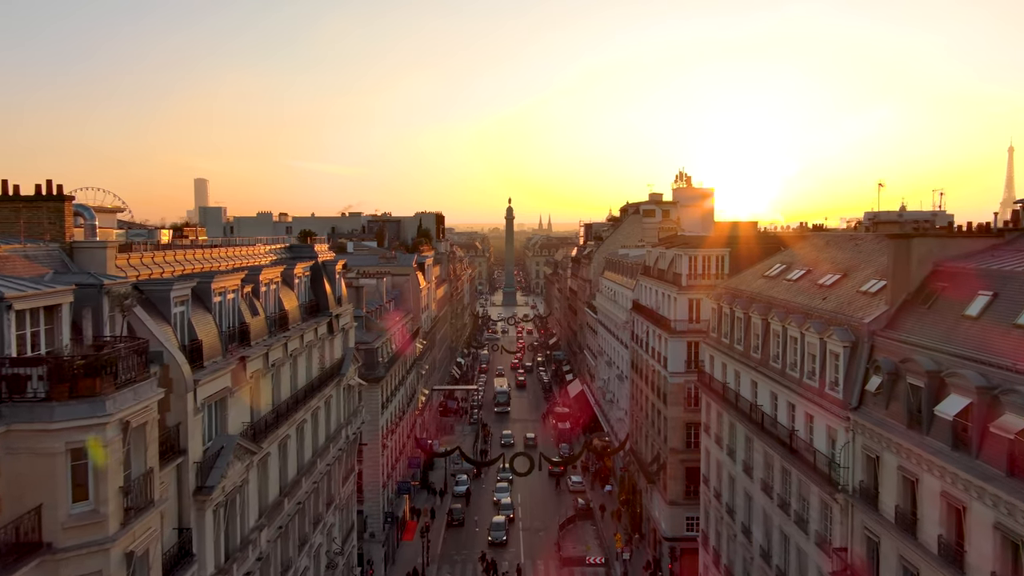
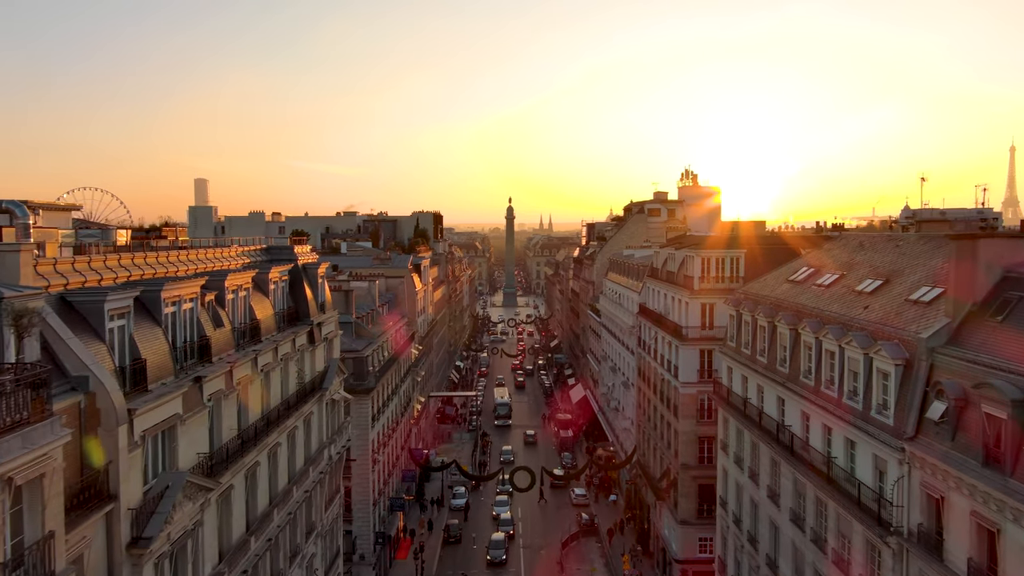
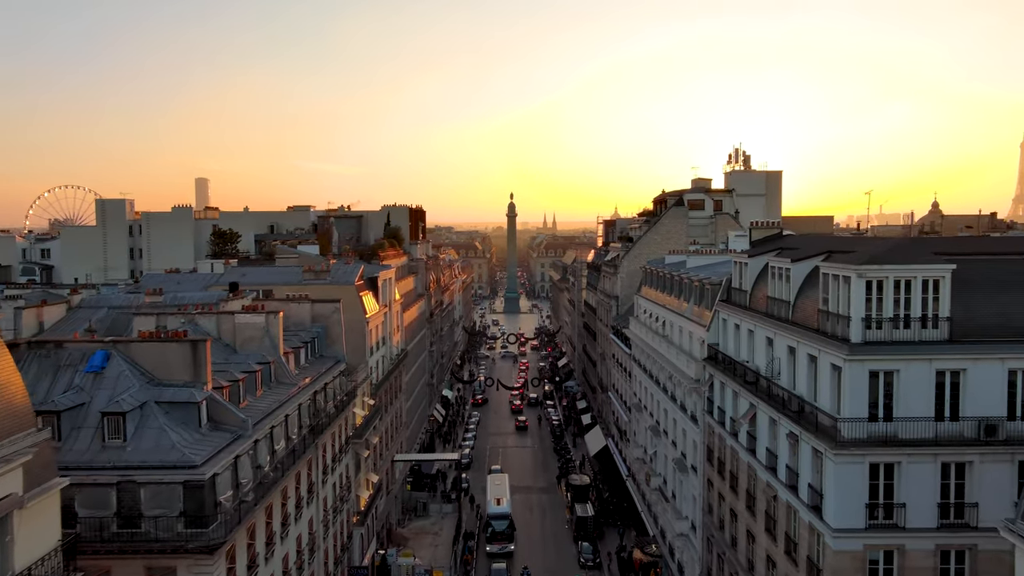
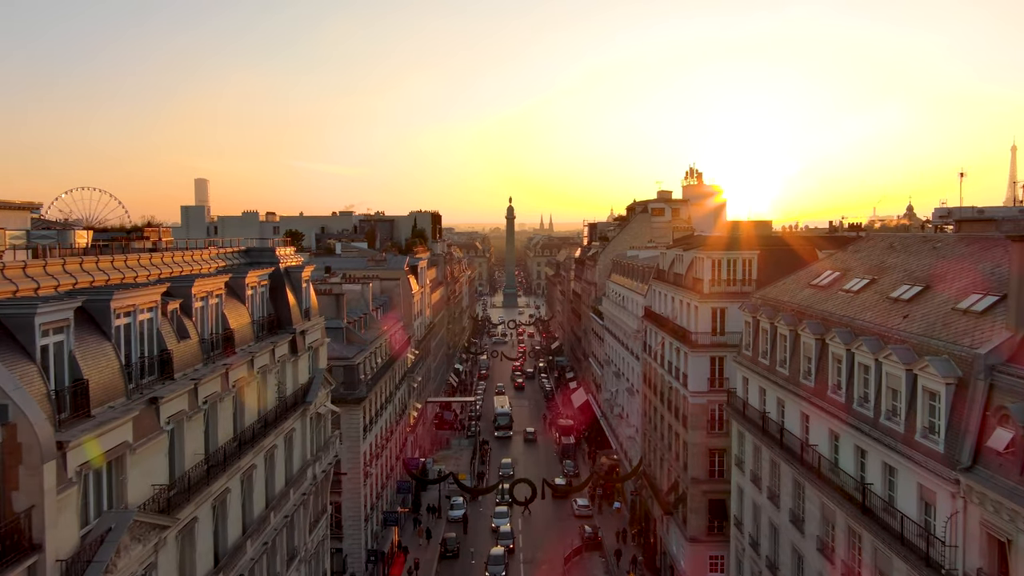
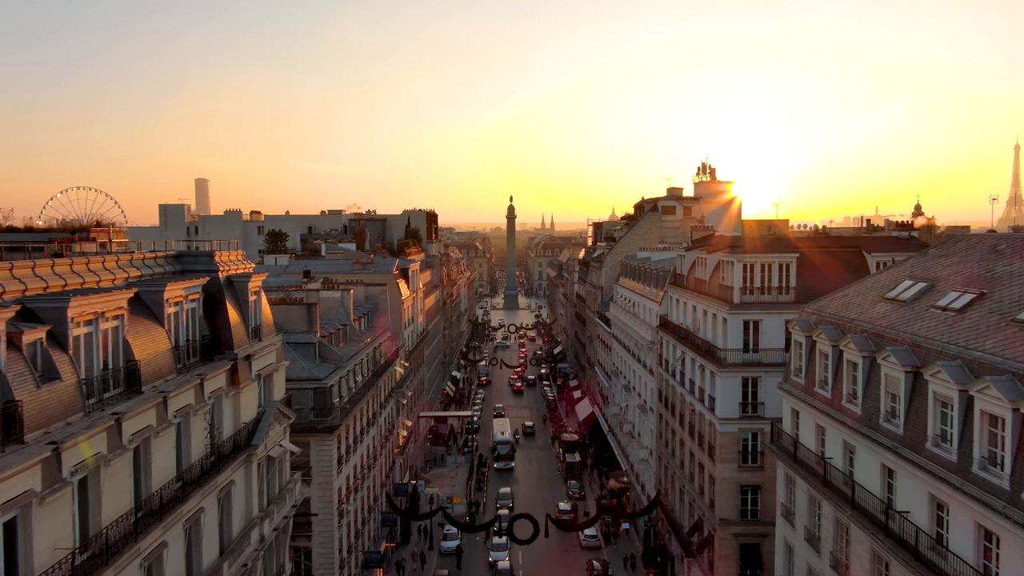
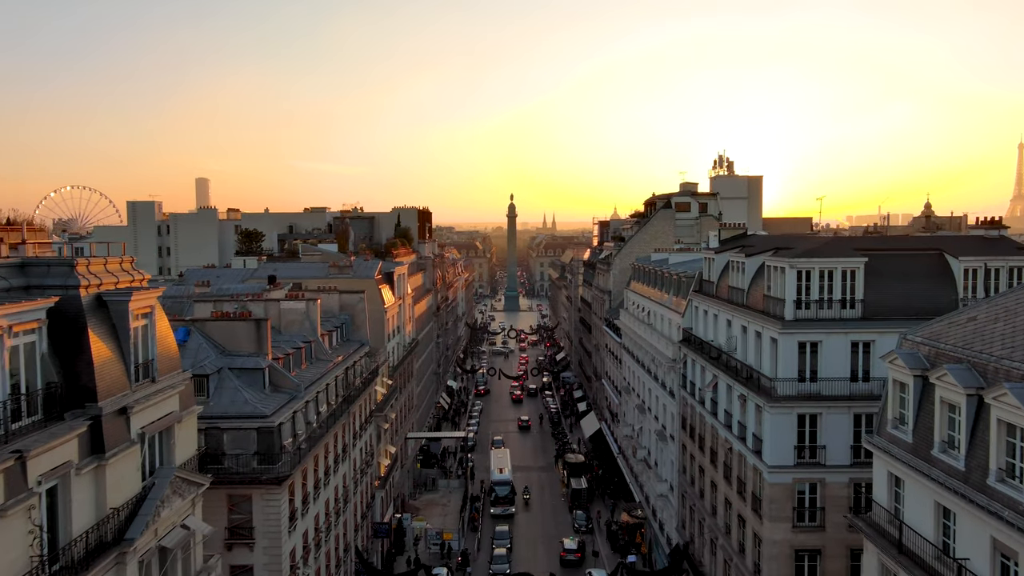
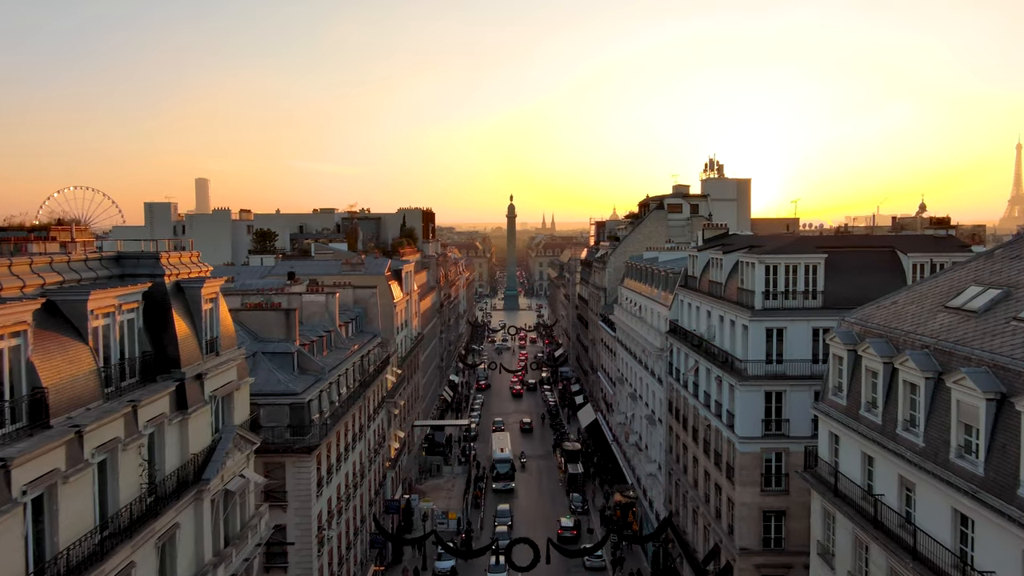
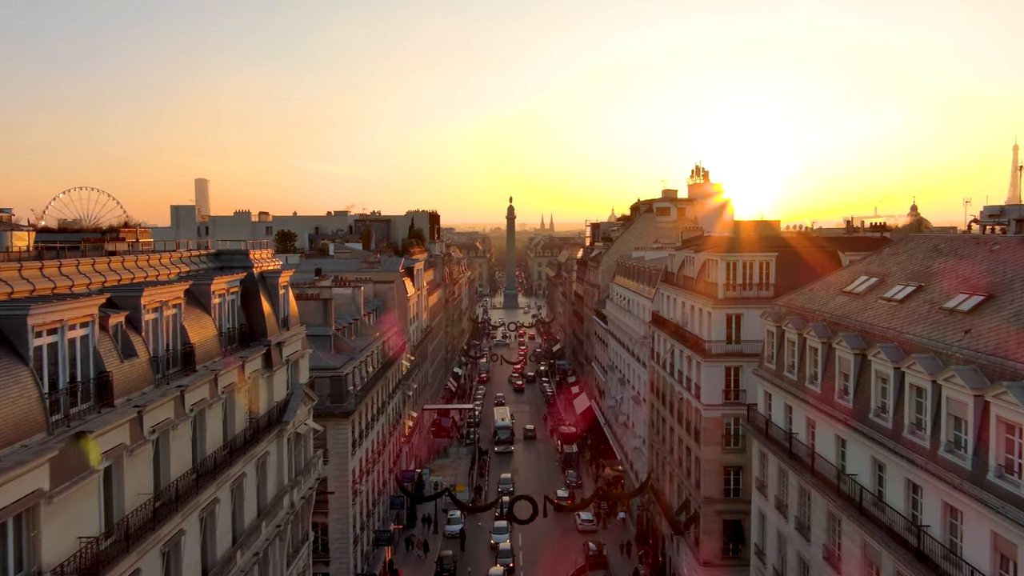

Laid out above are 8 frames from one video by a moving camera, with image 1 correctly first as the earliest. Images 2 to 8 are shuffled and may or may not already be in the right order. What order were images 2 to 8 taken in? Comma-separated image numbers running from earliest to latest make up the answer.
2, 4, 8, 5, 7, 6, 3
